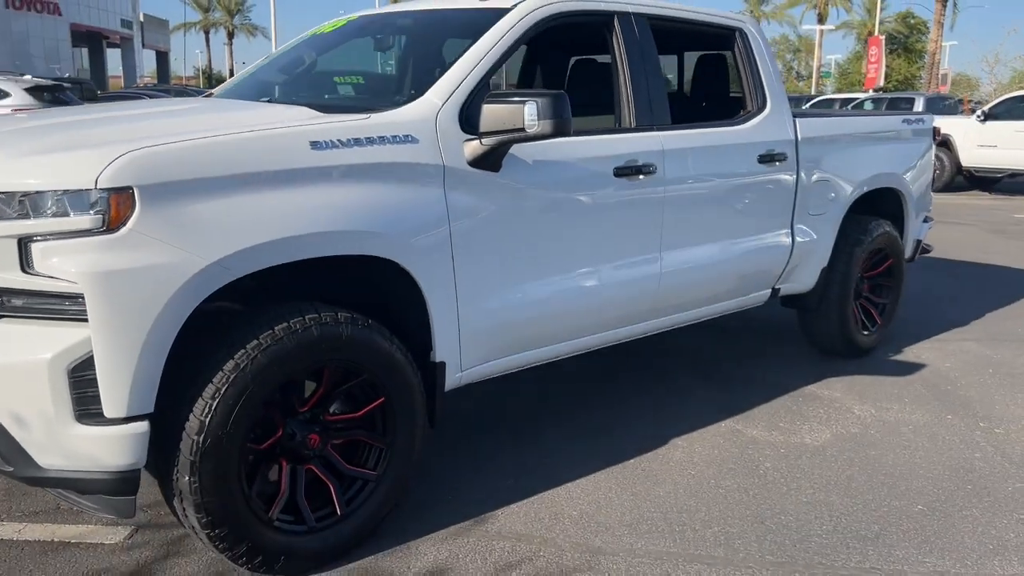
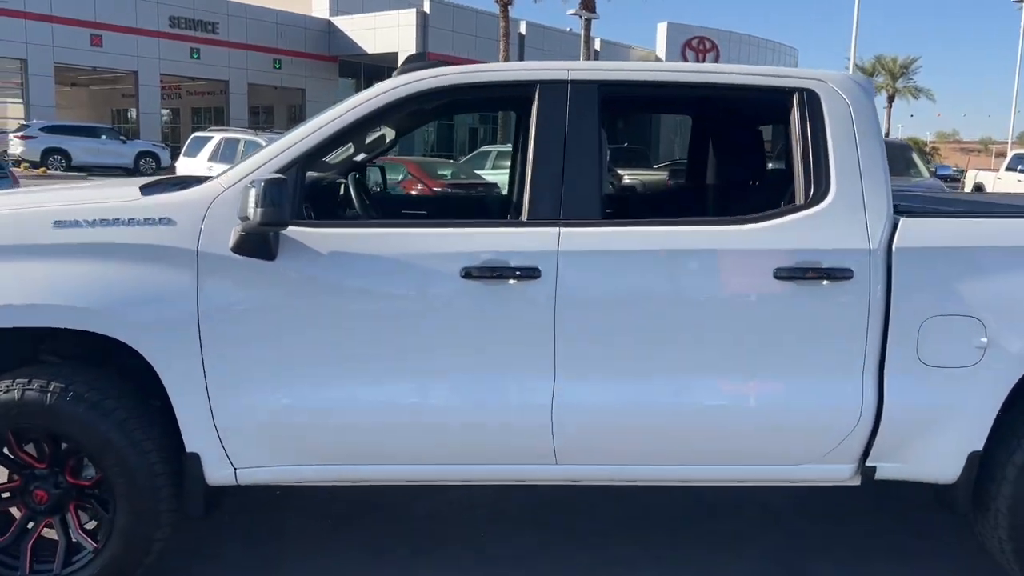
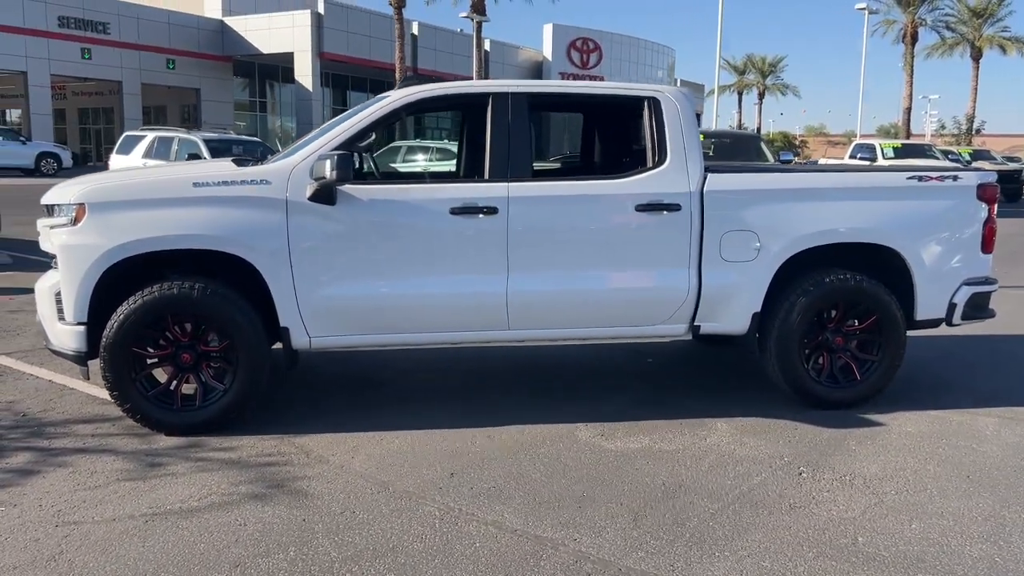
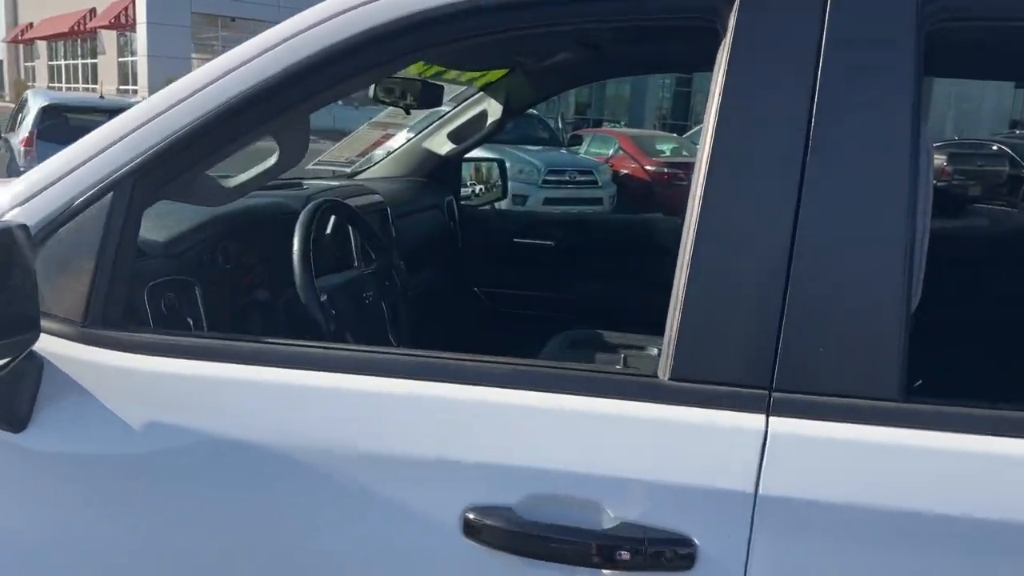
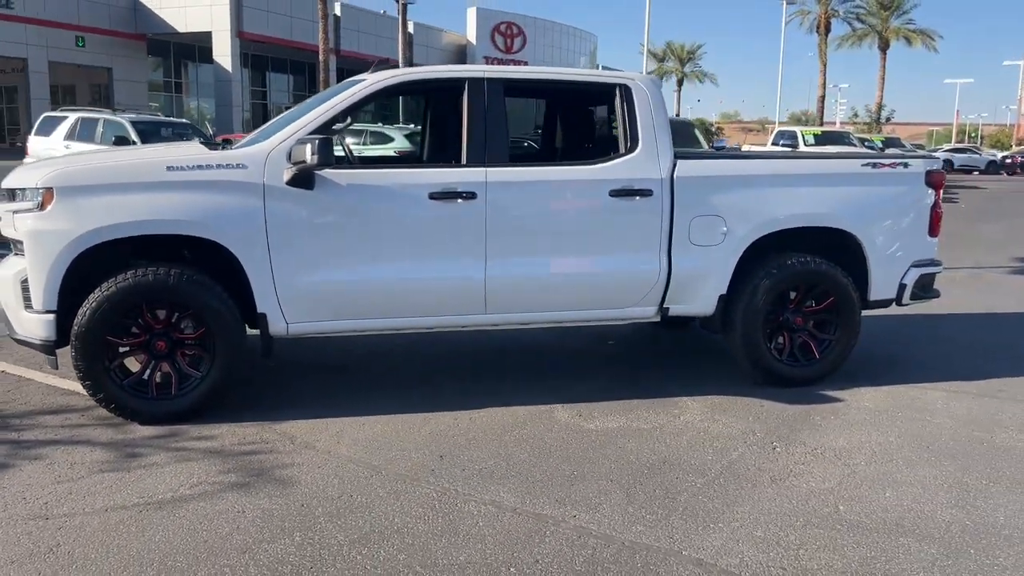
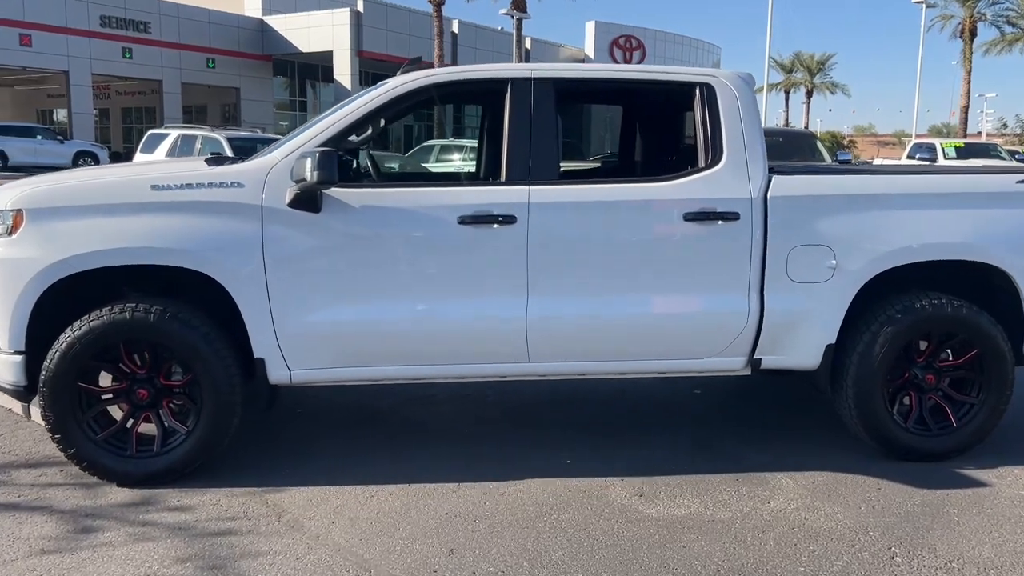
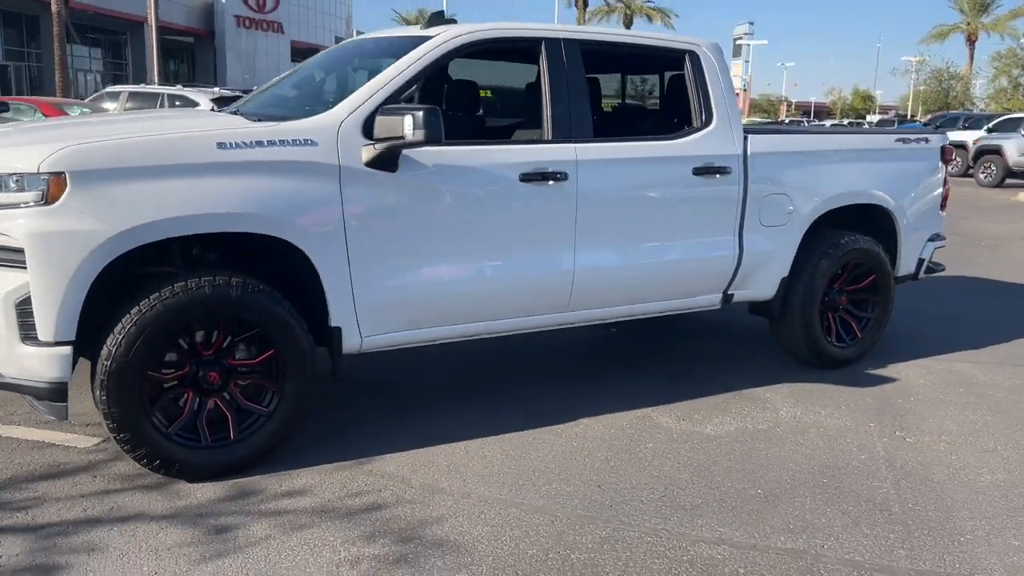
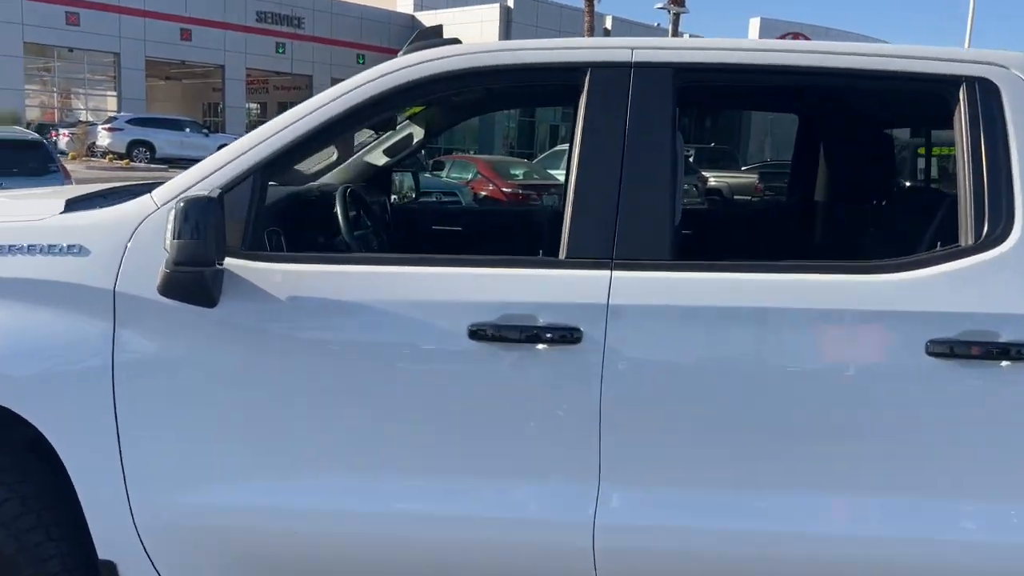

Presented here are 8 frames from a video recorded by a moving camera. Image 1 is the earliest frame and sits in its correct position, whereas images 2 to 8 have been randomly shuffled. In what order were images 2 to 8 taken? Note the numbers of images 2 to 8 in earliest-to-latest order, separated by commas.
7, 5, 3, 6, 2, 8, 4
